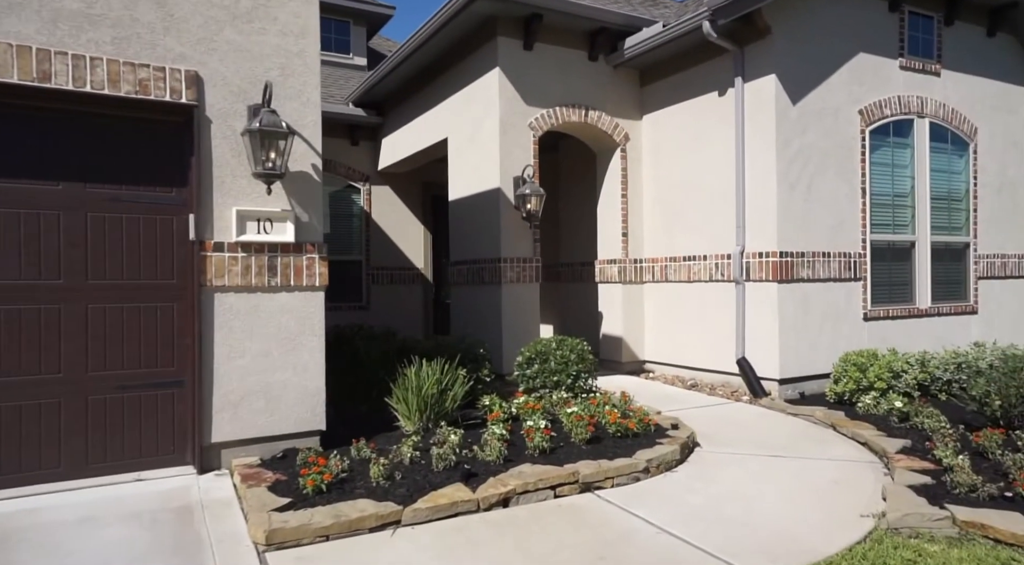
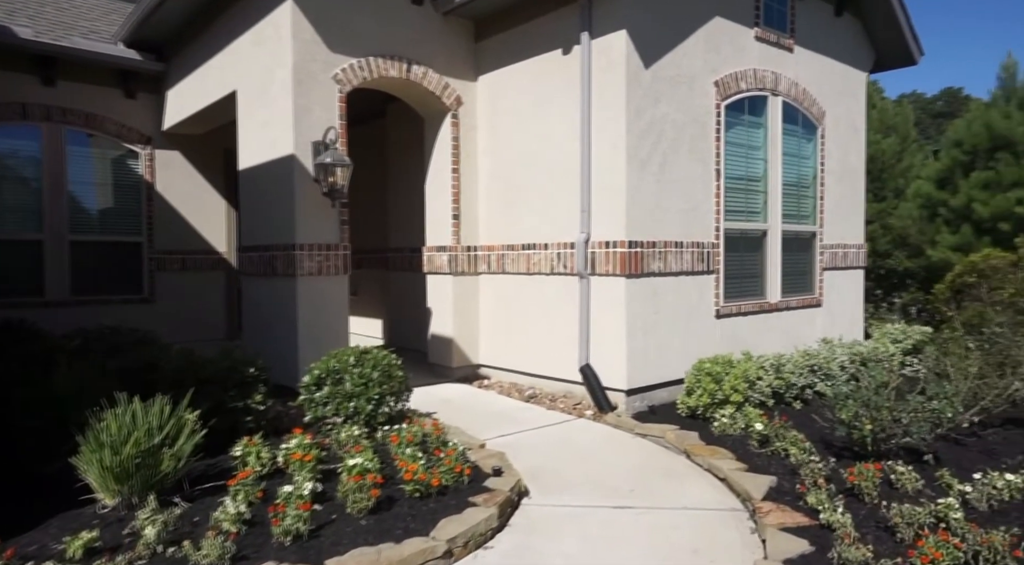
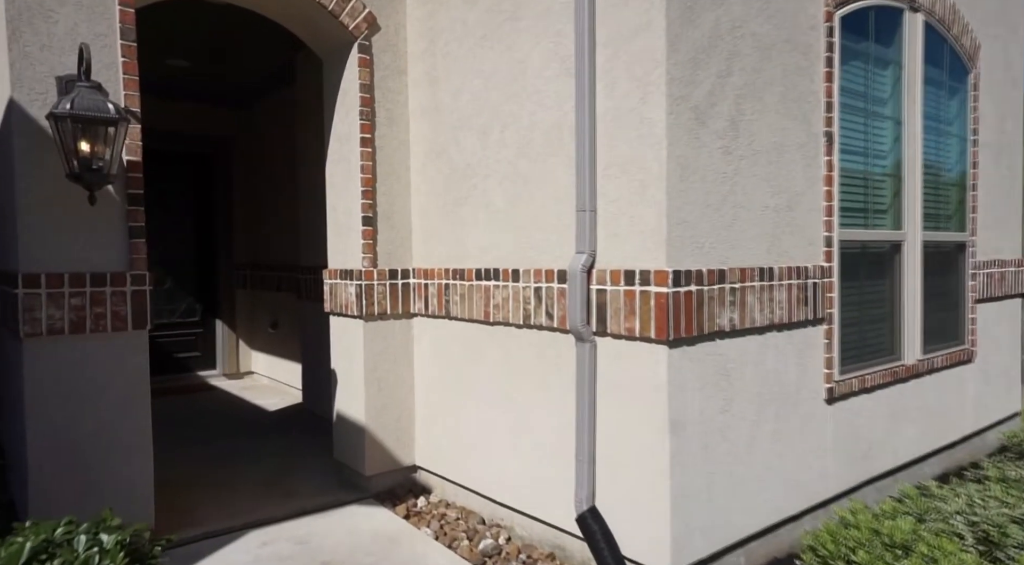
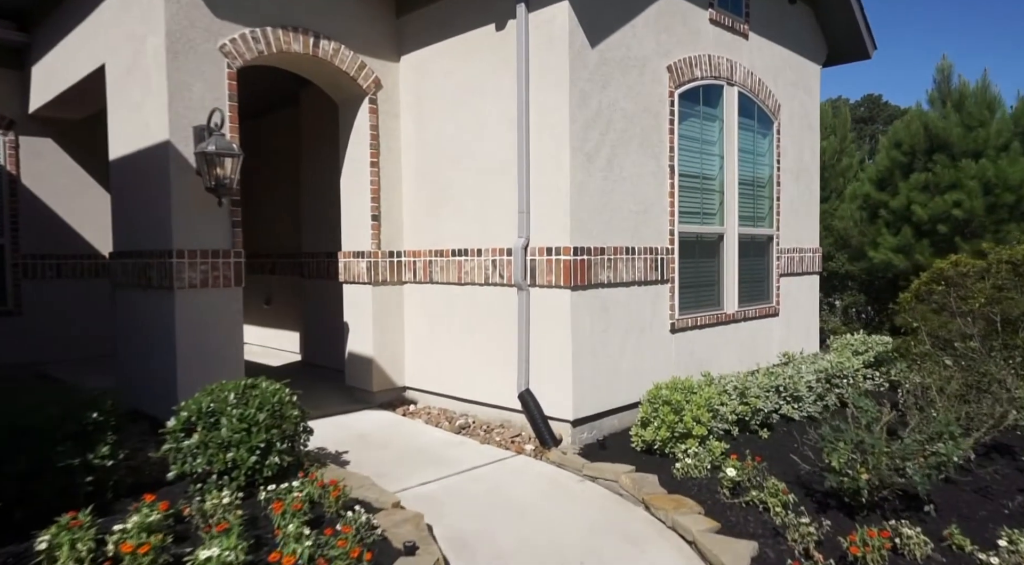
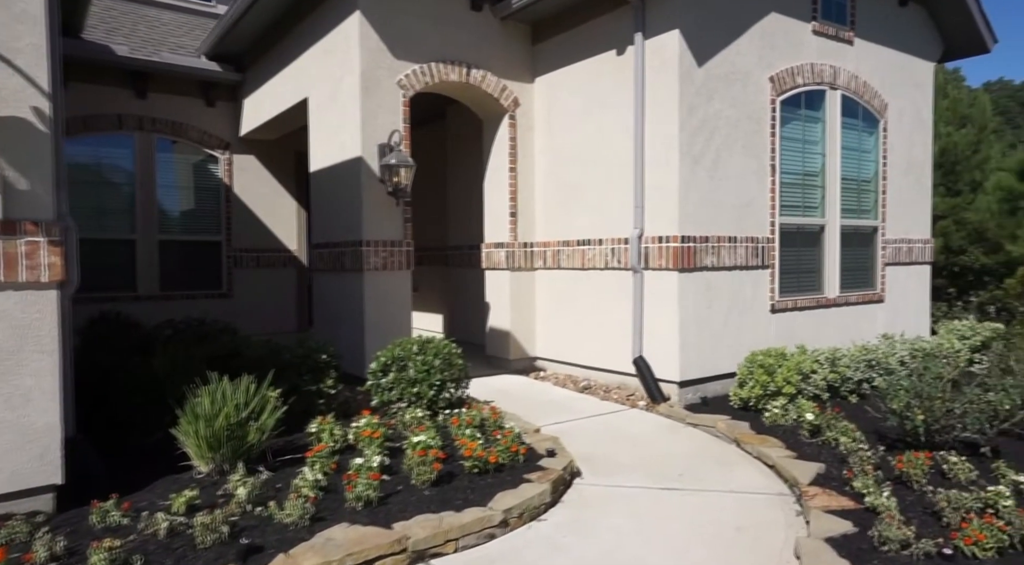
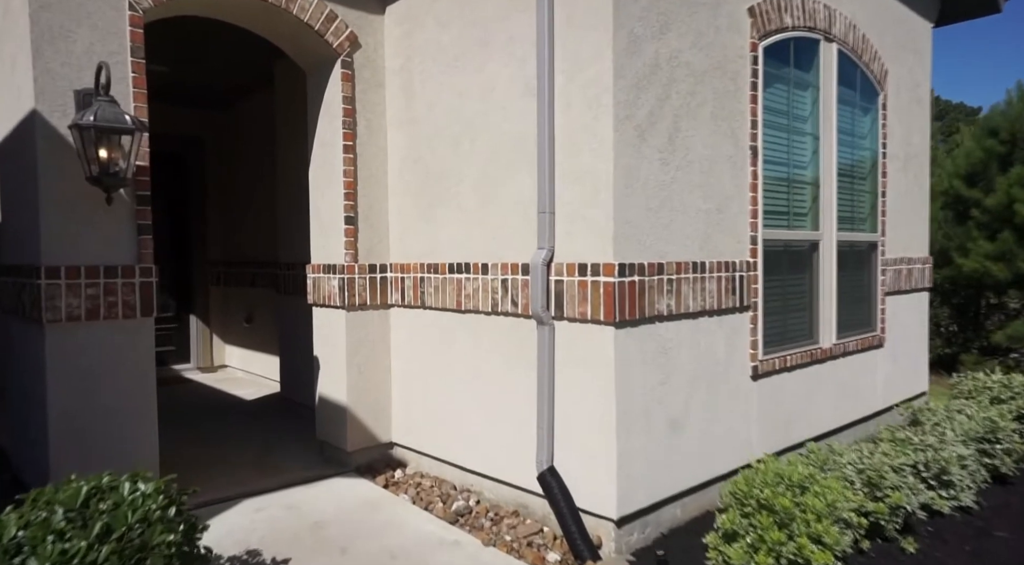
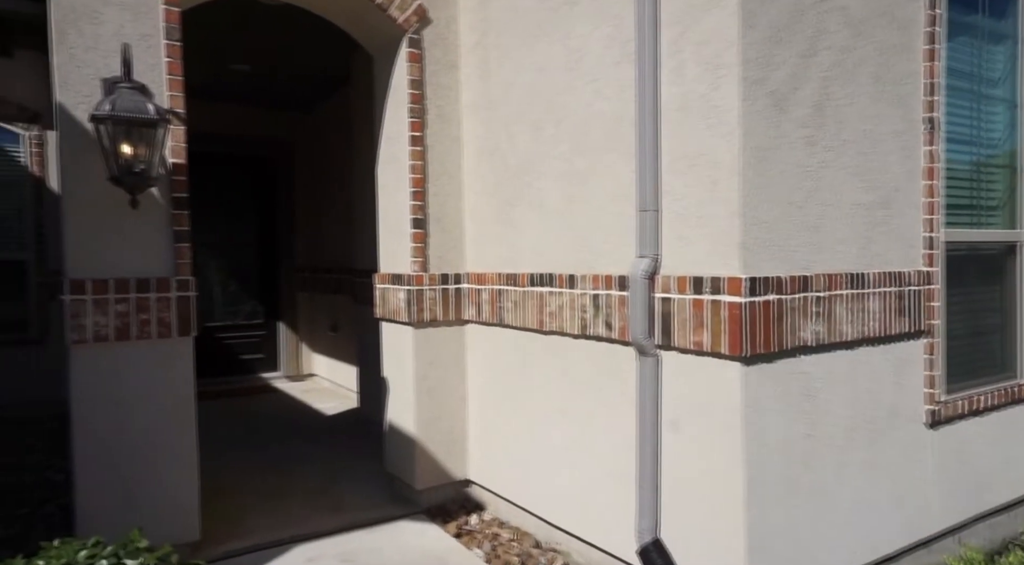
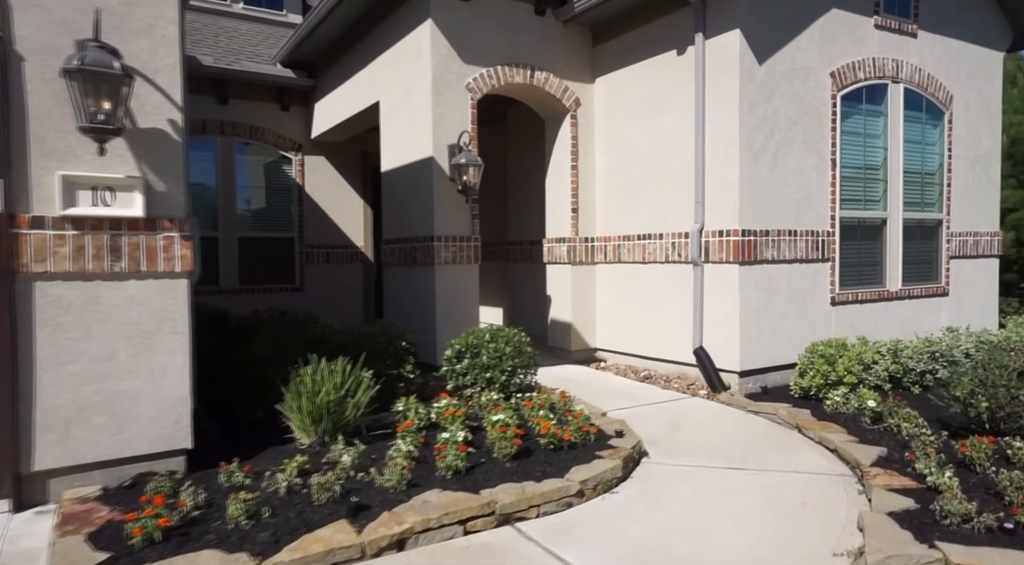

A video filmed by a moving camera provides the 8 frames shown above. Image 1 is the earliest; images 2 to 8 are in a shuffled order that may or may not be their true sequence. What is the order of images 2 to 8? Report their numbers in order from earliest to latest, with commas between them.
8, 5, 2, 4, 6, 3, 7
